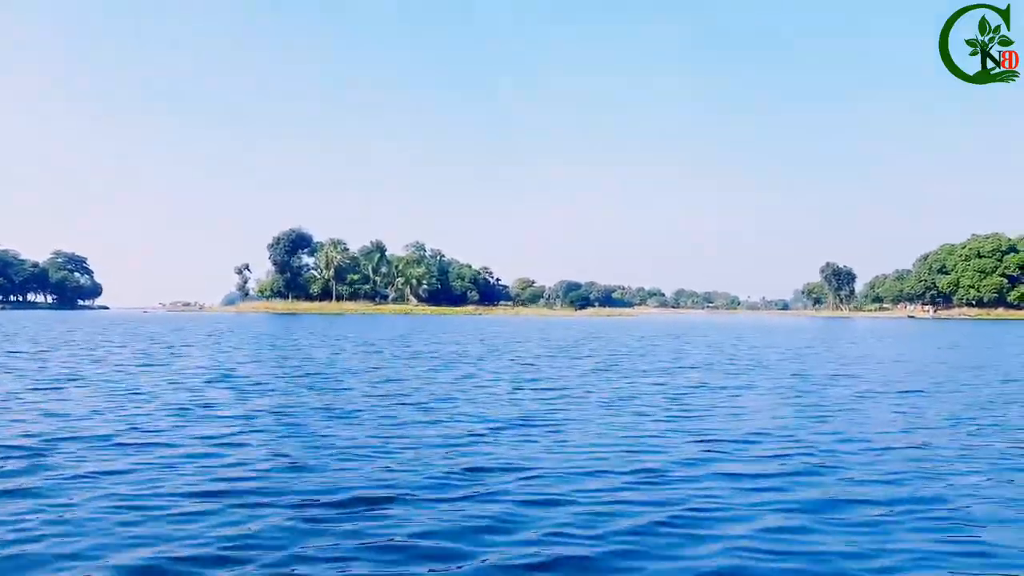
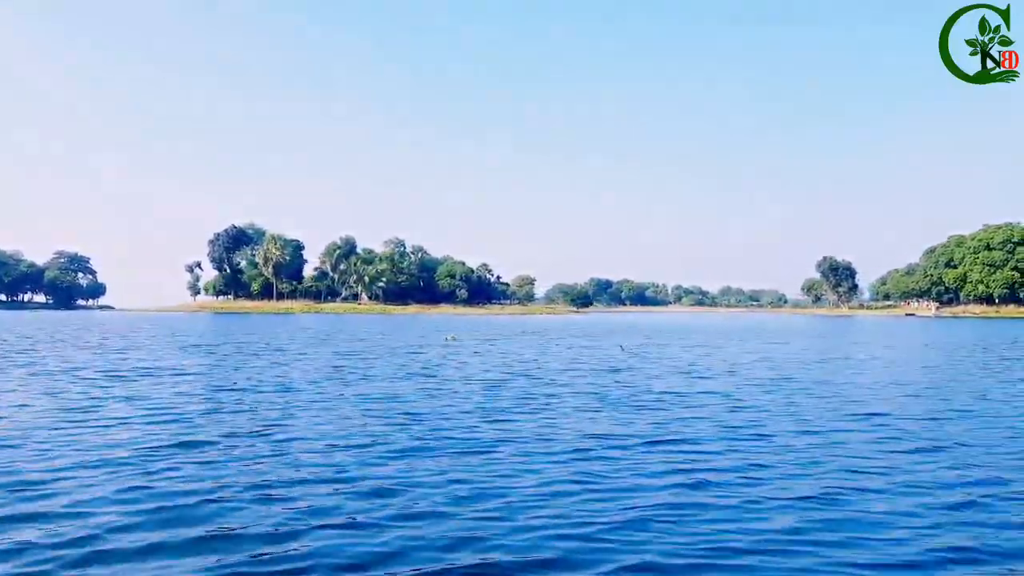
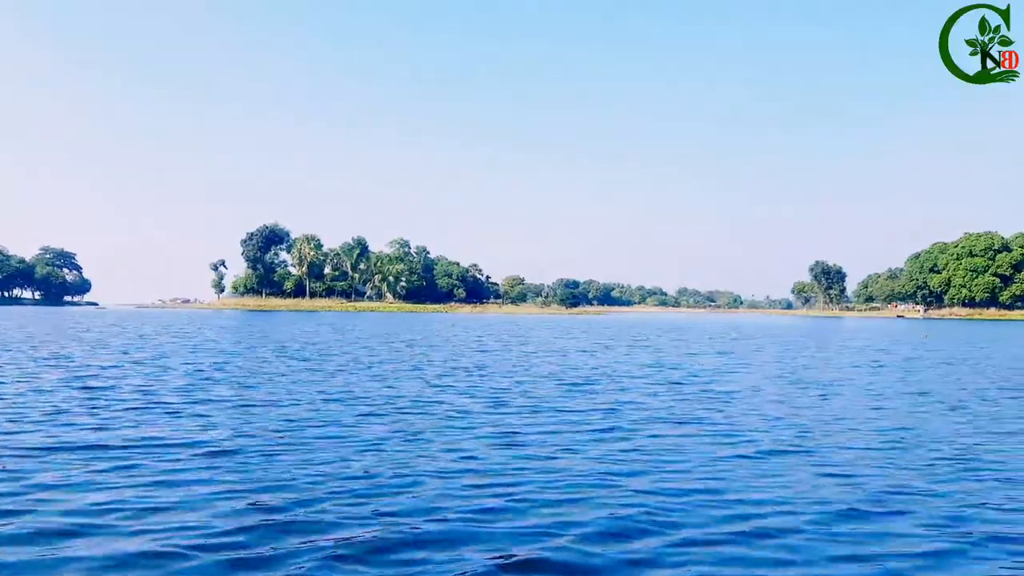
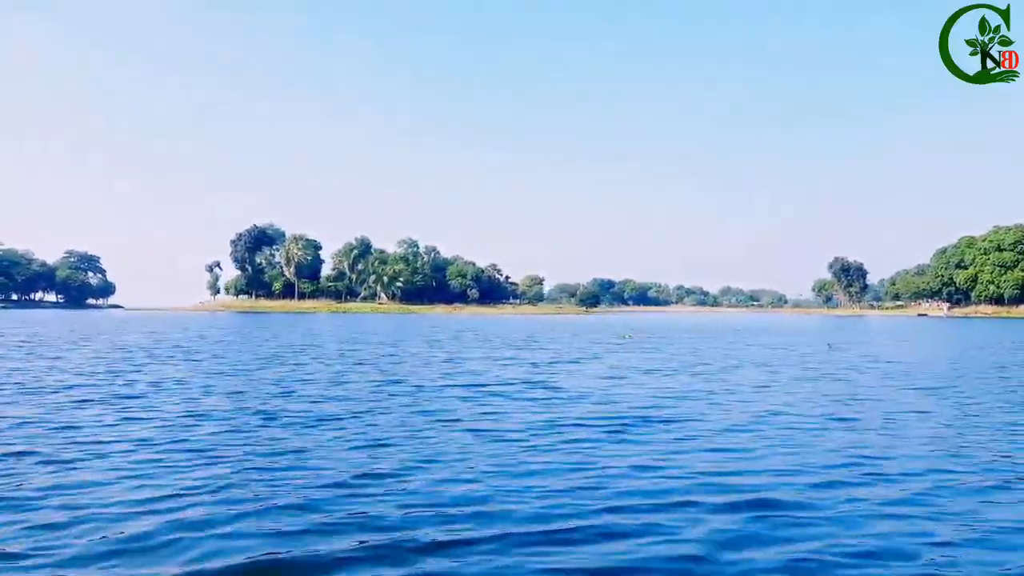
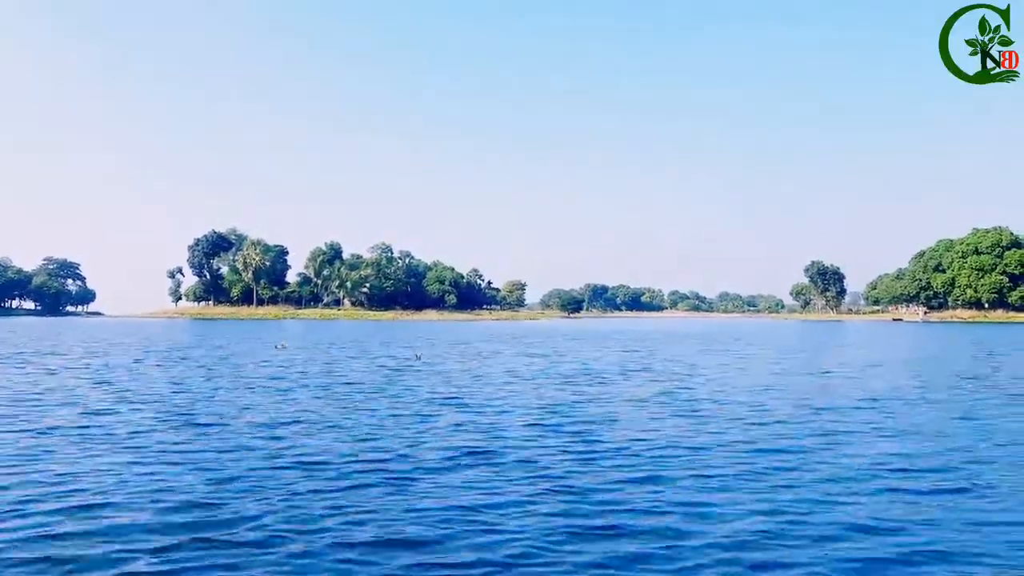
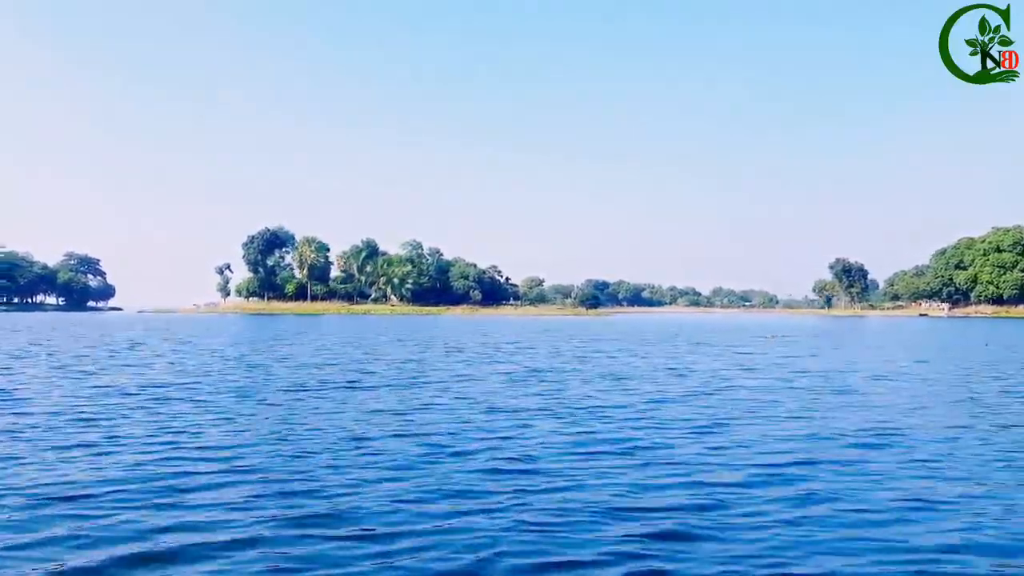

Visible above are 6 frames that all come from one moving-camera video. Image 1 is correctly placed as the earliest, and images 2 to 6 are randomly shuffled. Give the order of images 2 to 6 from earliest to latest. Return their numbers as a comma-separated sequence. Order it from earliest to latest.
3, 6, 4, 2, 5
